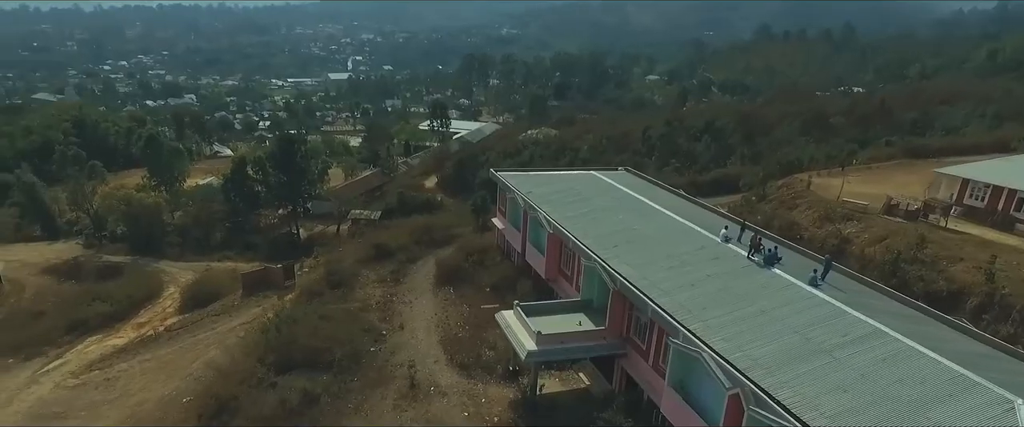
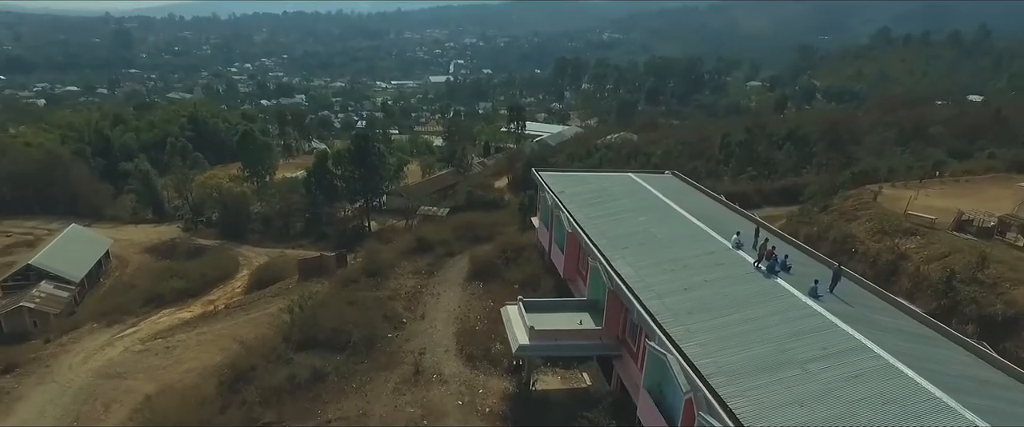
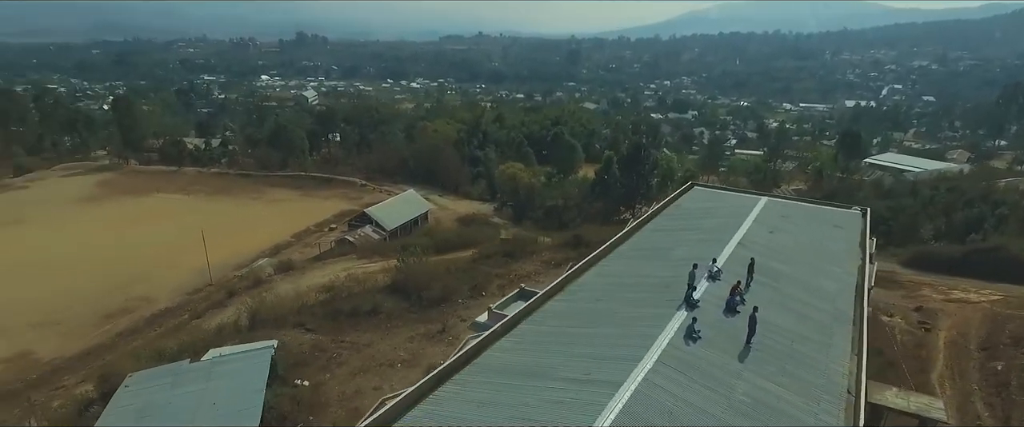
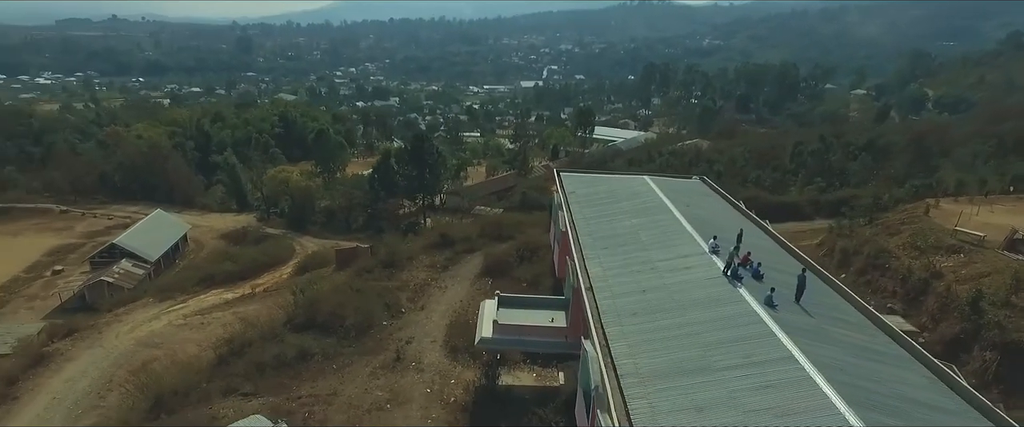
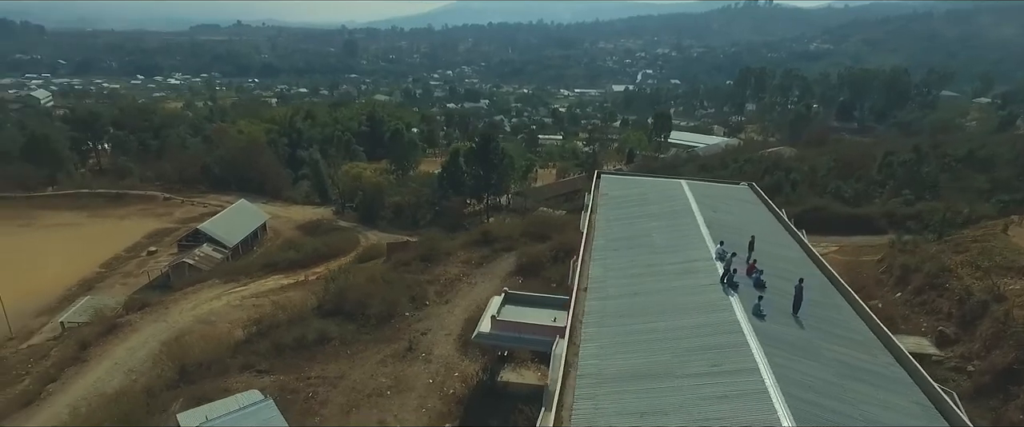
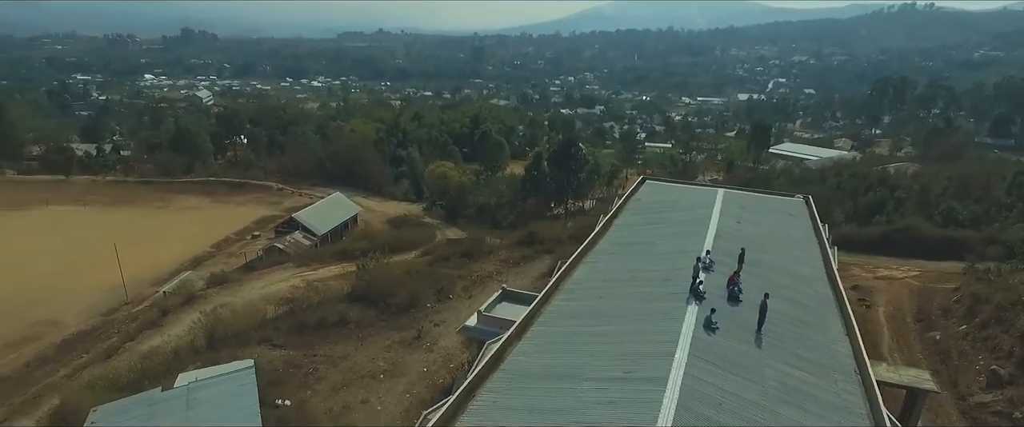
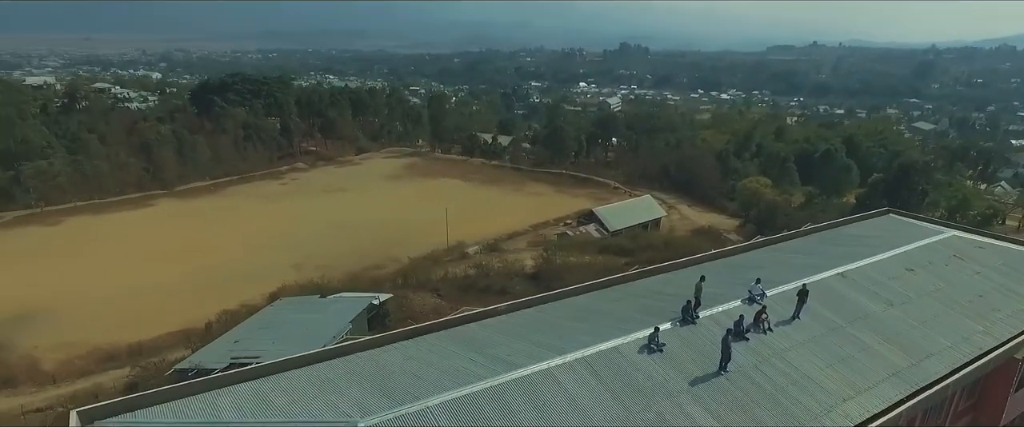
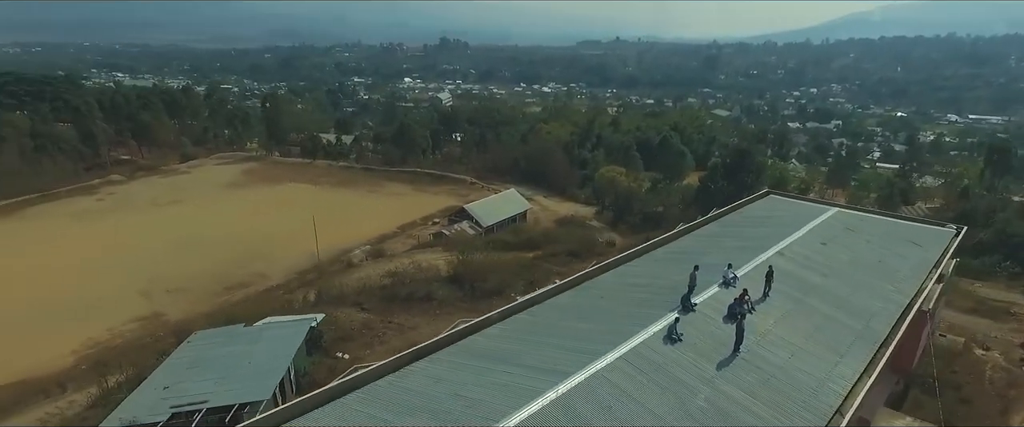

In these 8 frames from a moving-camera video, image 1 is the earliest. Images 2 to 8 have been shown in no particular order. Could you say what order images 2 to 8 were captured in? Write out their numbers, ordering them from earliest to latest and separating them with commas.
2, 4, 5, 6, 3, 8, 7
